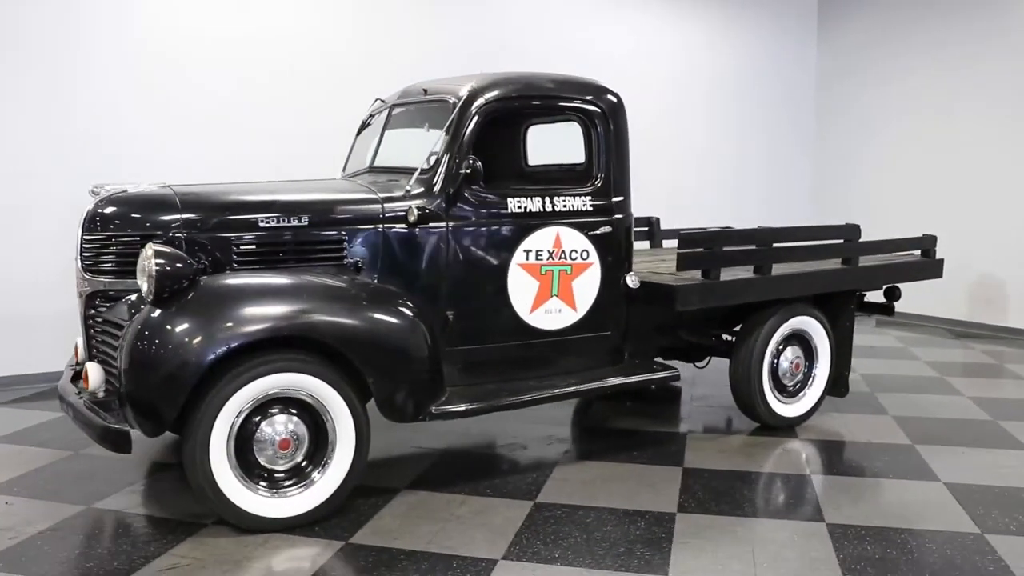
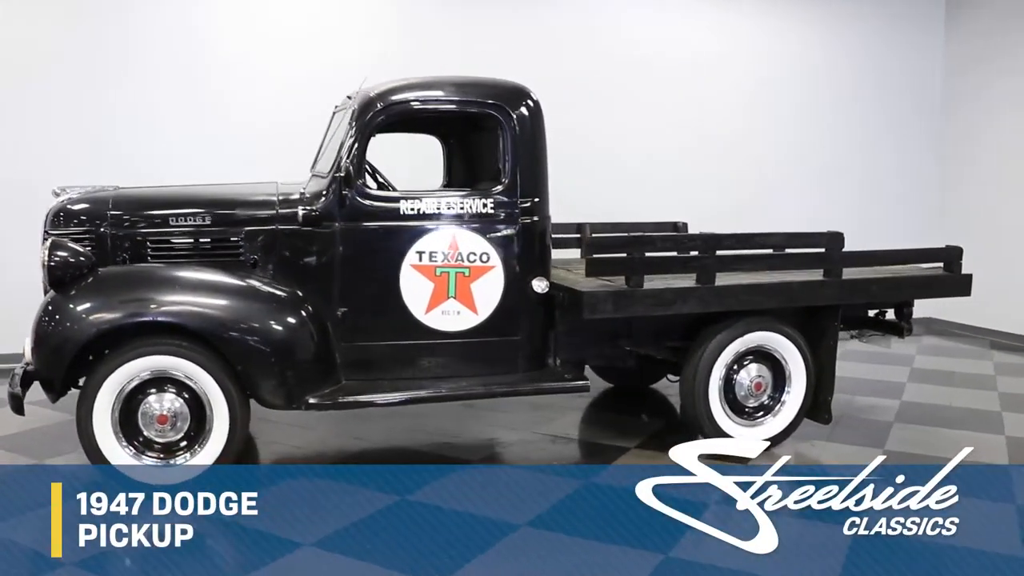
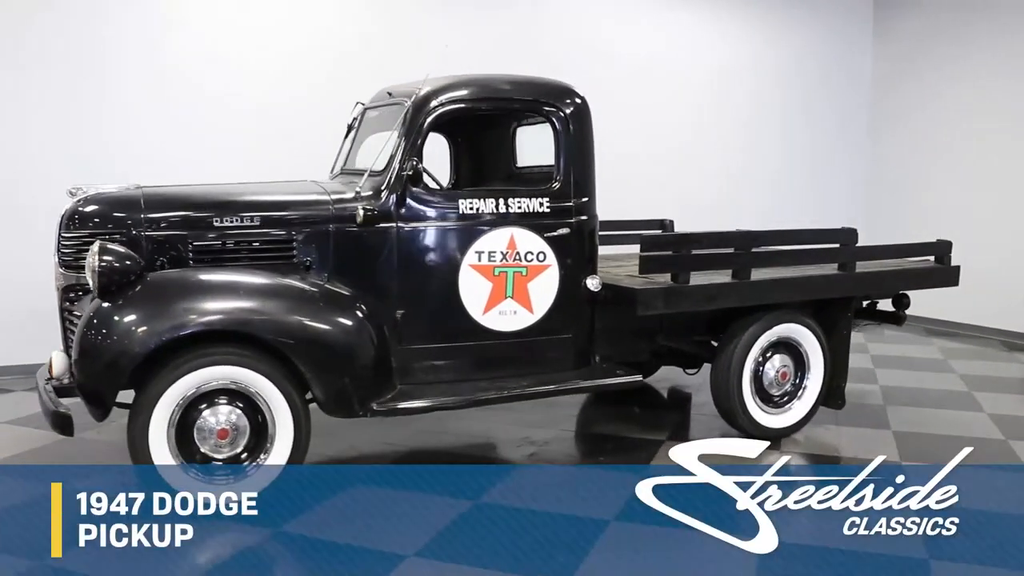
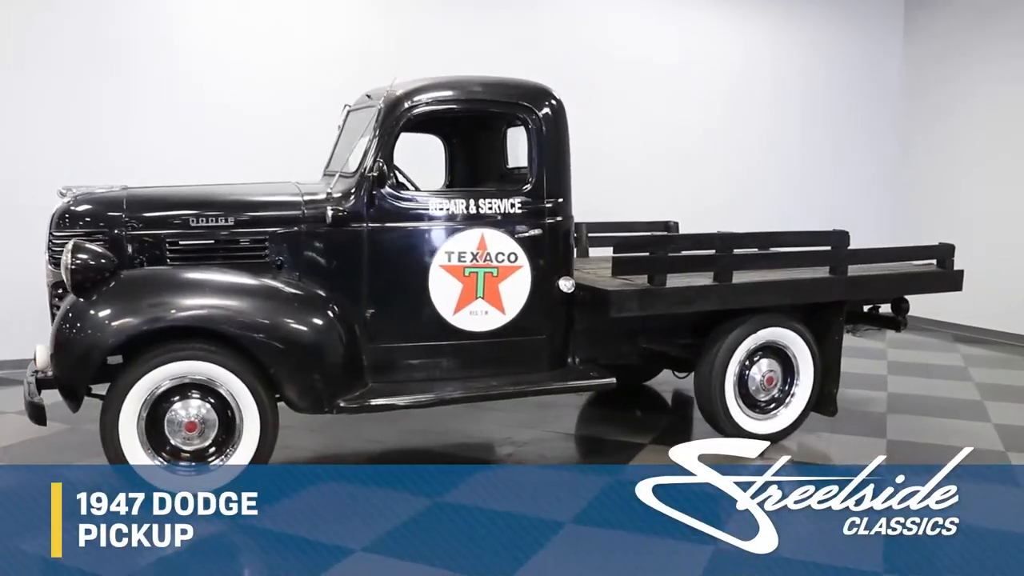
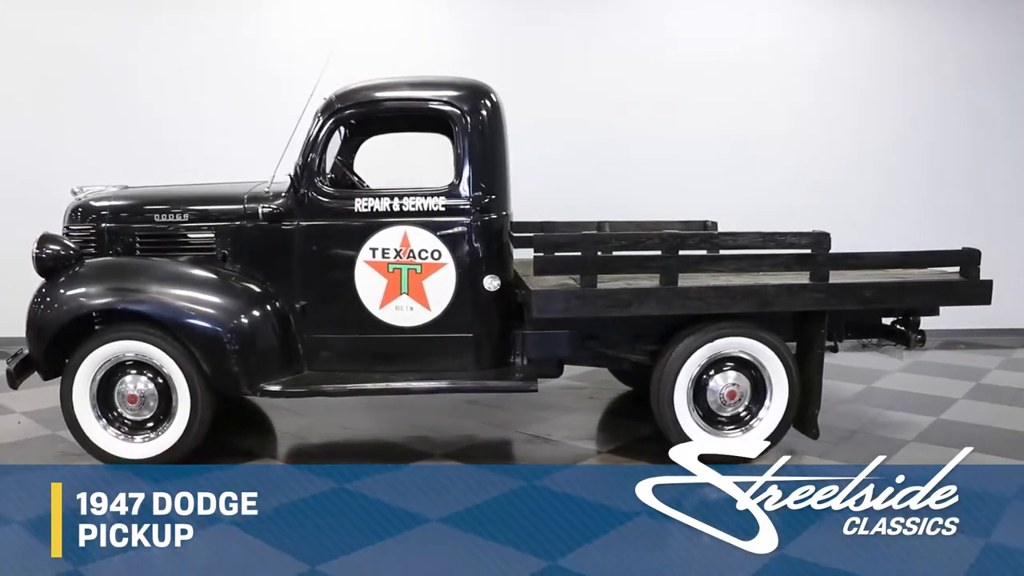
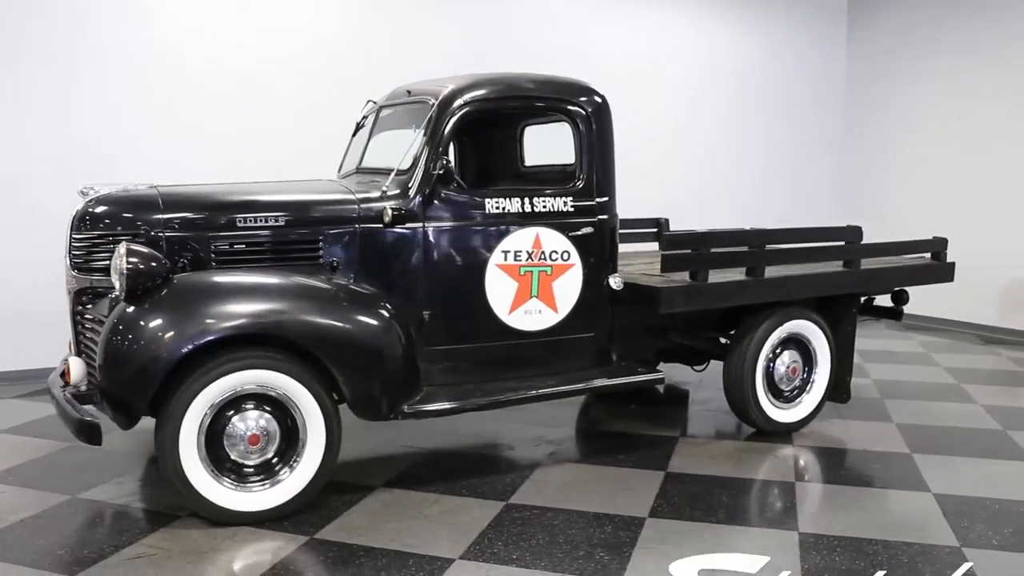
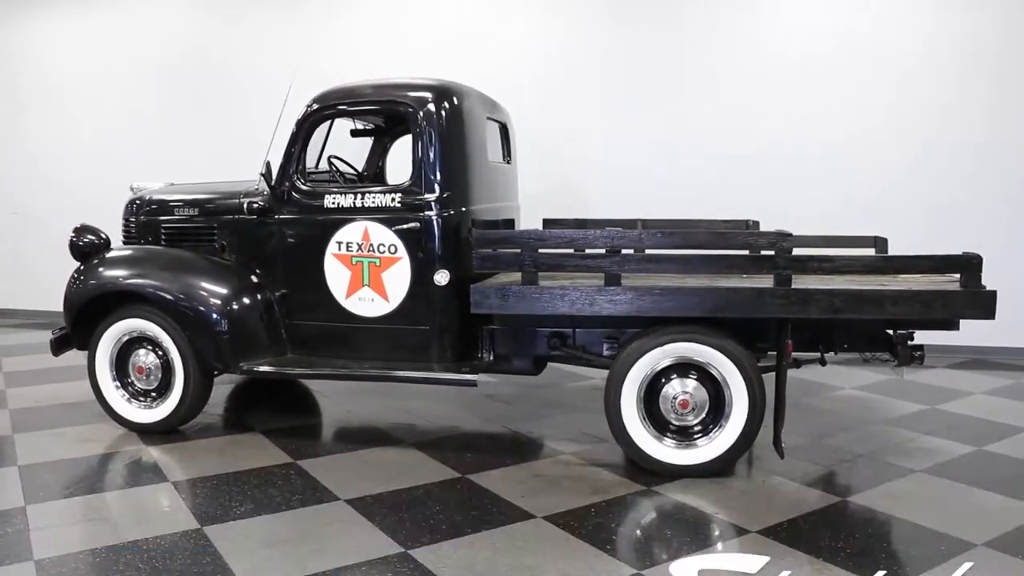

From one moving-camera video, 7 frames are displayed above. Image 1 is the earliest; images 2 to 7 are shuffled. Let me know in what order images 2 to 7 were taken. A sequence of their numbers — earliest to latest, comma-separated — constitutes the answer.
6, 3, 4, 2, 5, 7
